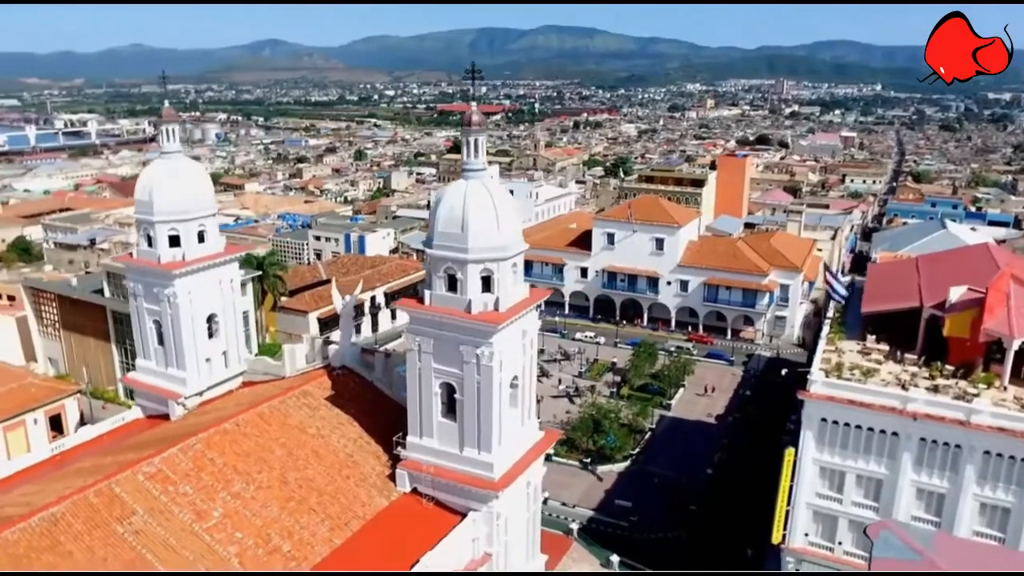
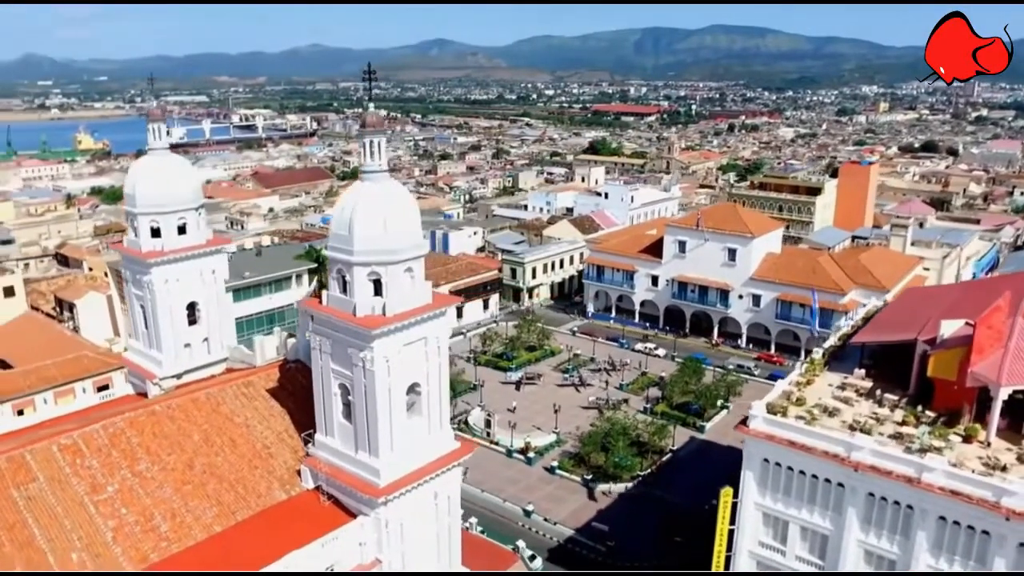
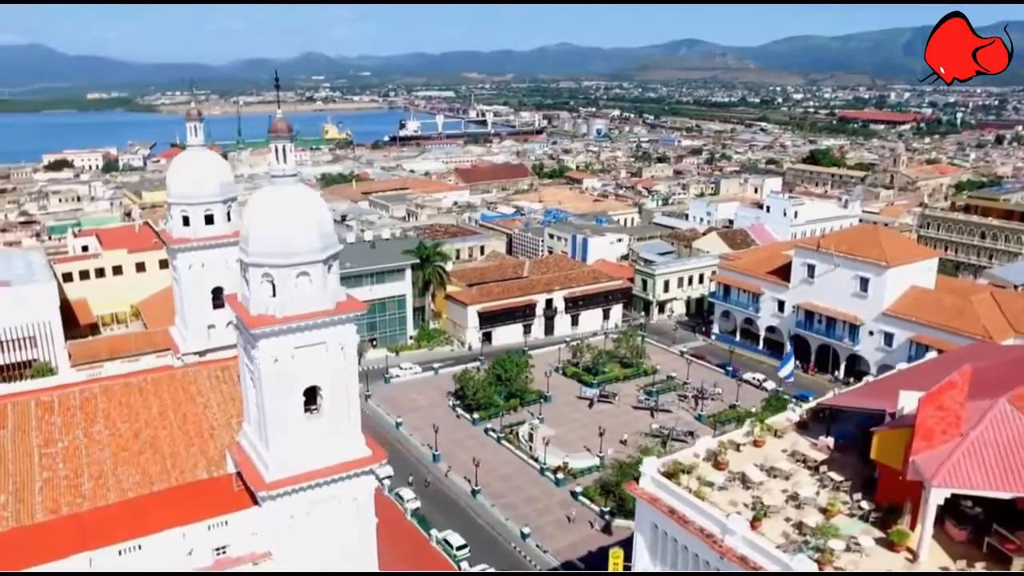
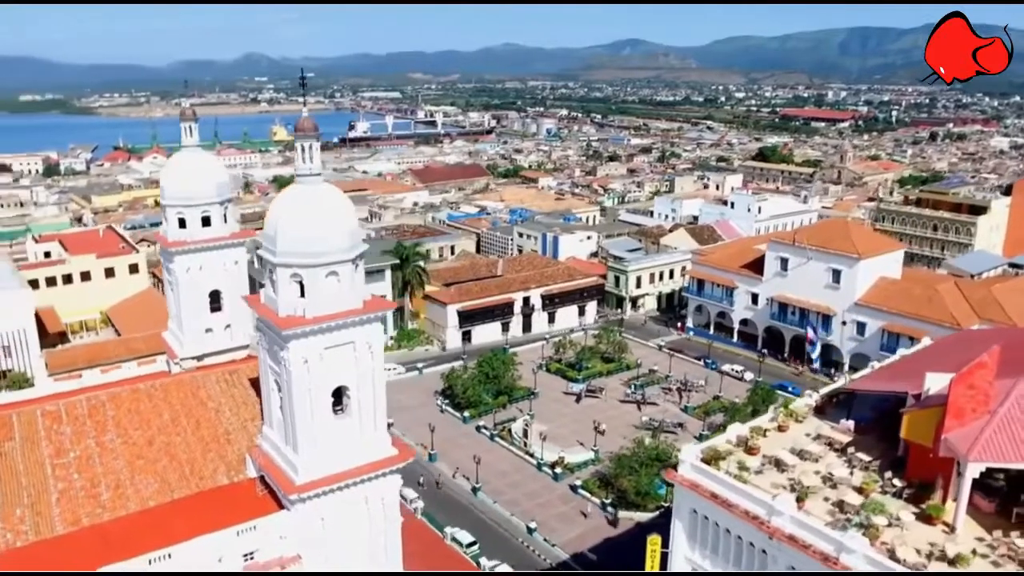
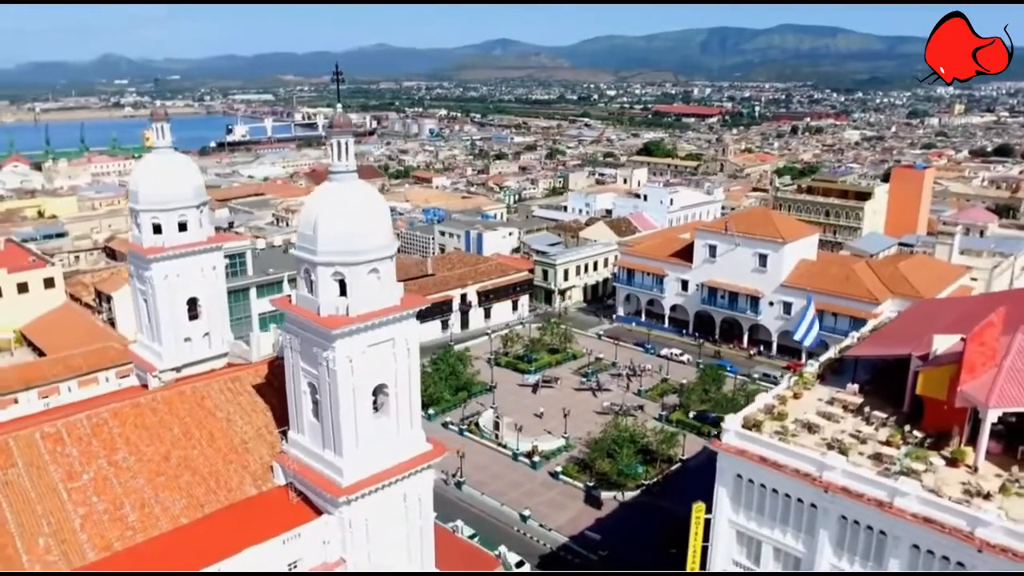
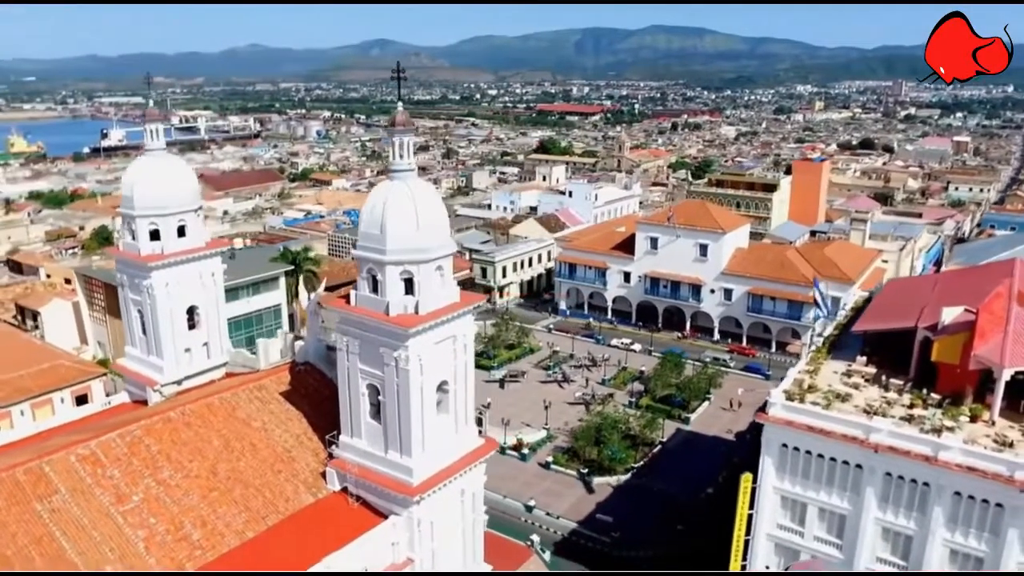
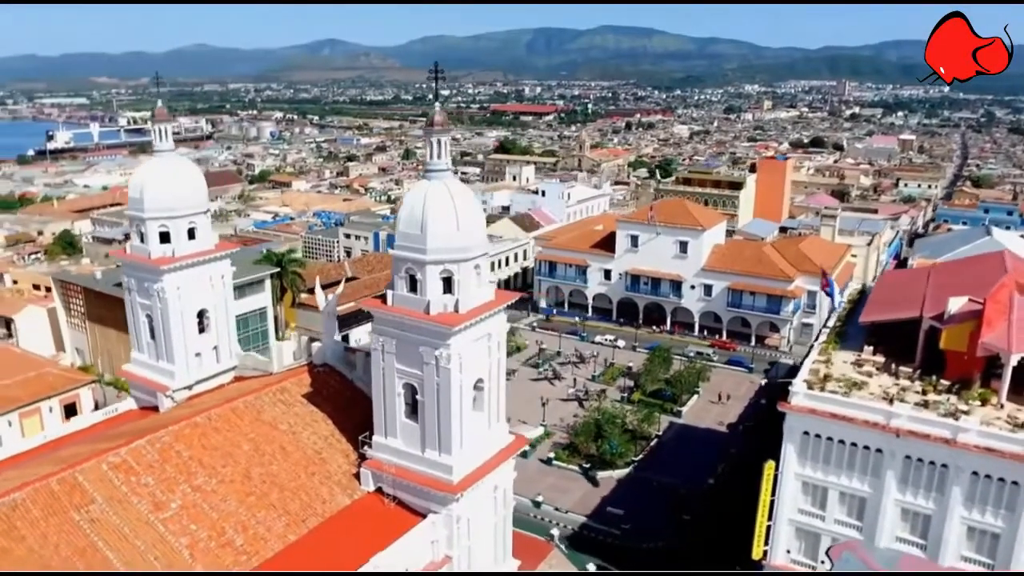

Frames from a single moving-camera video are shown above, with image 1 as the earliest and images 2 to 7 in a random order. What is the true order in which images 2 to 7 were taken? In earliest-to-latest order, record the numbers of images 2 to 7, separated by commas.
7, 6, 2, 5, 4, 3
